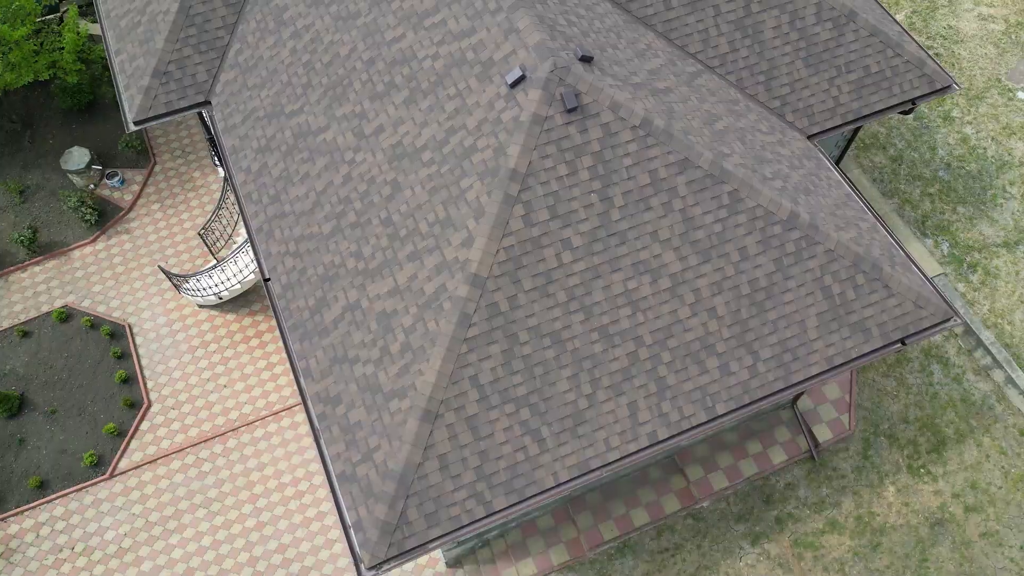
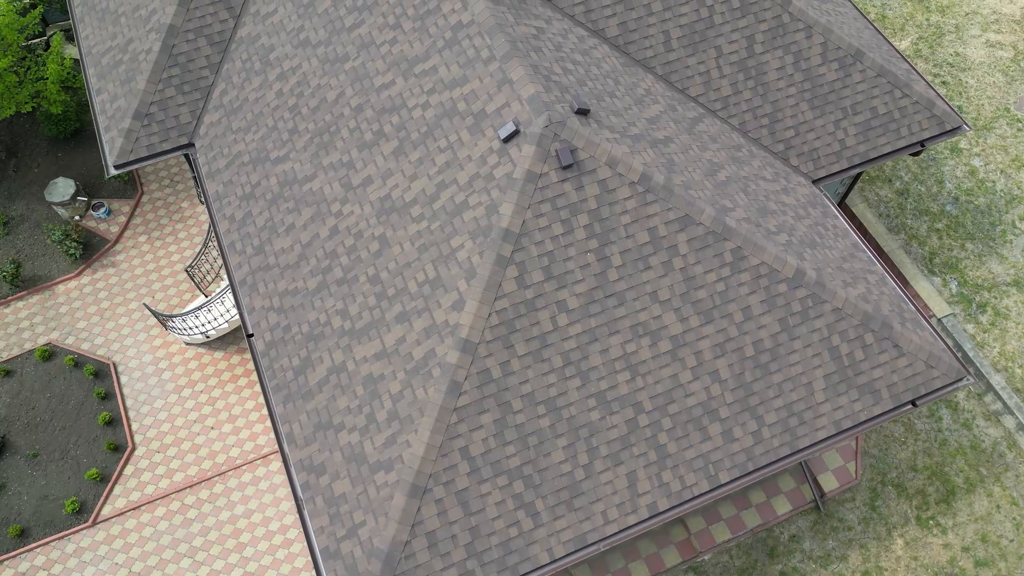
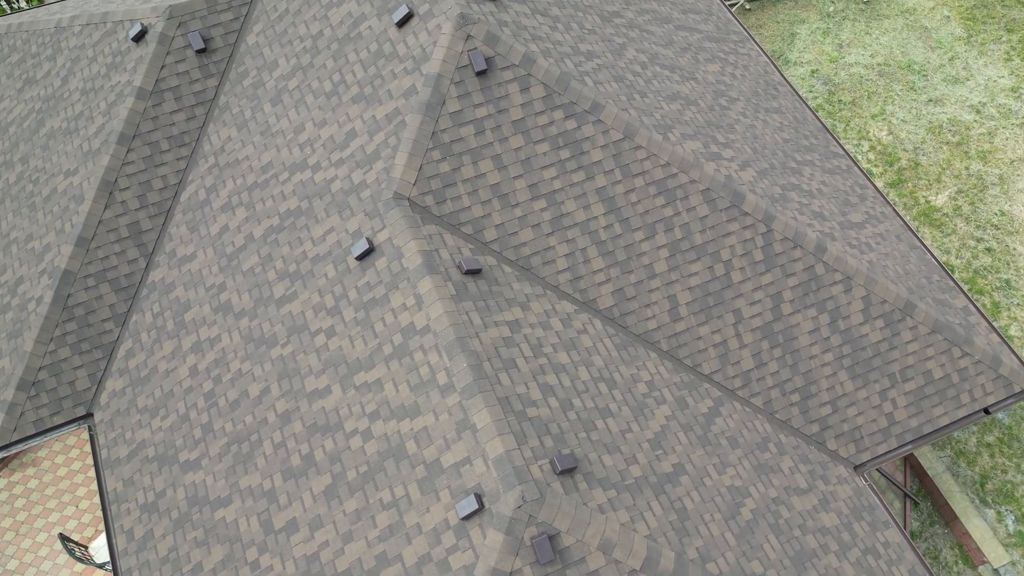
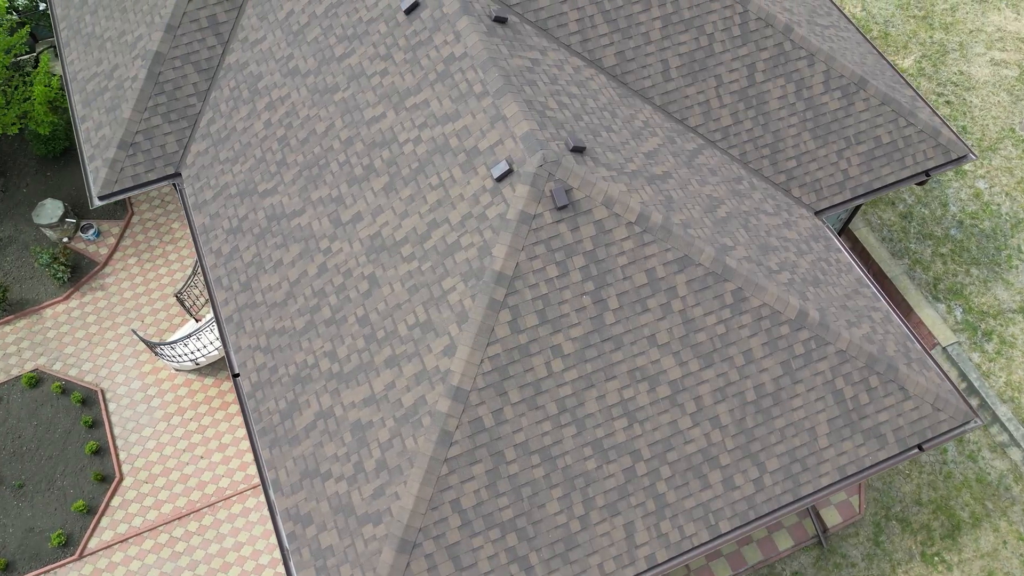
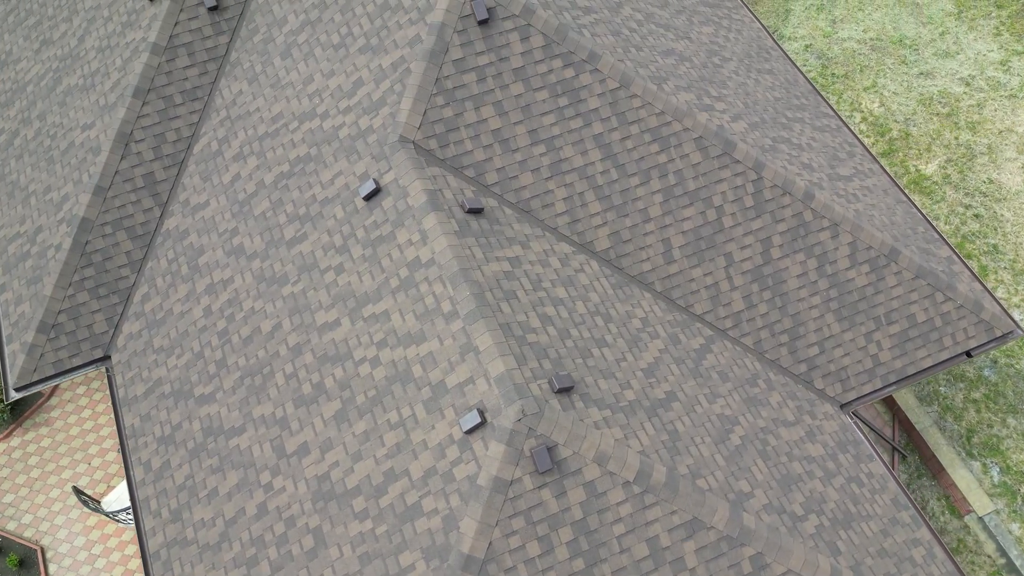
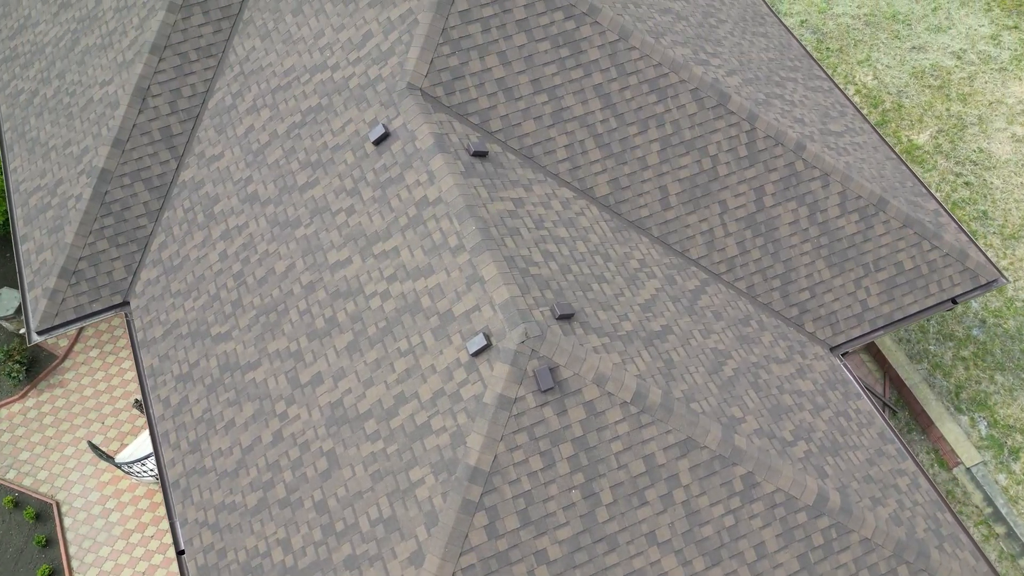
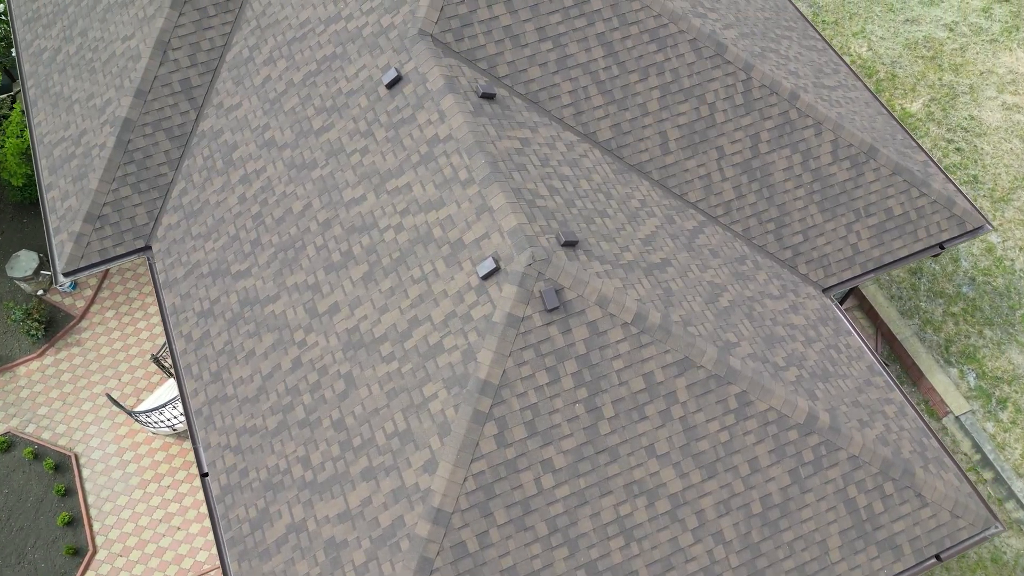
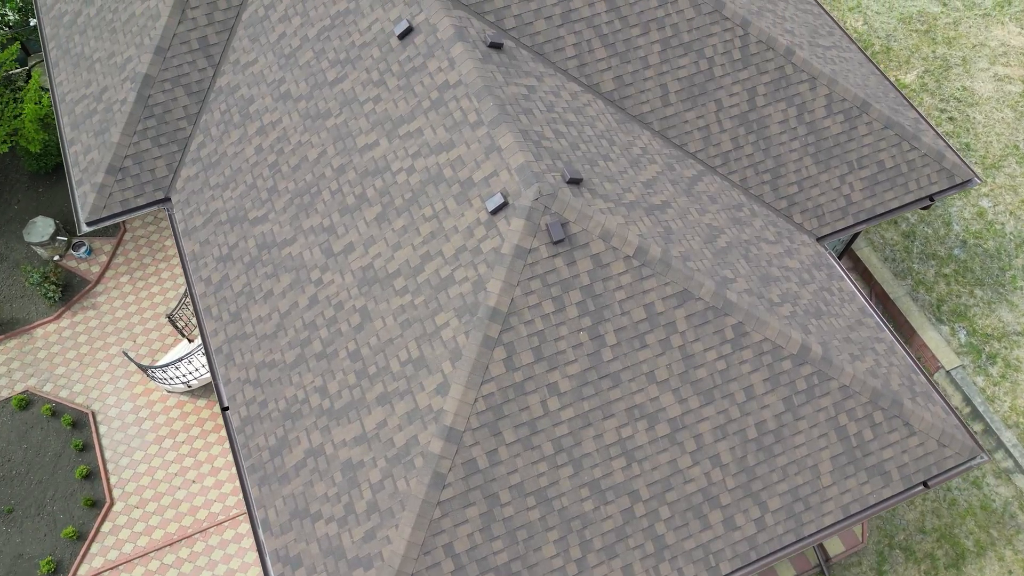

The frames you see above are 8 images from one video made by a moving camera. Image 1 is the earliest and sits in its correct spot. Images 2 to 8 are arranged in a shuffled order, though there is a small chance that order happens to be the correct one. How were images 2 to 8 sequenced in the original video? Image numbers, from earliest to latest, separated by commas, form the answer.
2, 4, 8, 7, 6, 5, 3
